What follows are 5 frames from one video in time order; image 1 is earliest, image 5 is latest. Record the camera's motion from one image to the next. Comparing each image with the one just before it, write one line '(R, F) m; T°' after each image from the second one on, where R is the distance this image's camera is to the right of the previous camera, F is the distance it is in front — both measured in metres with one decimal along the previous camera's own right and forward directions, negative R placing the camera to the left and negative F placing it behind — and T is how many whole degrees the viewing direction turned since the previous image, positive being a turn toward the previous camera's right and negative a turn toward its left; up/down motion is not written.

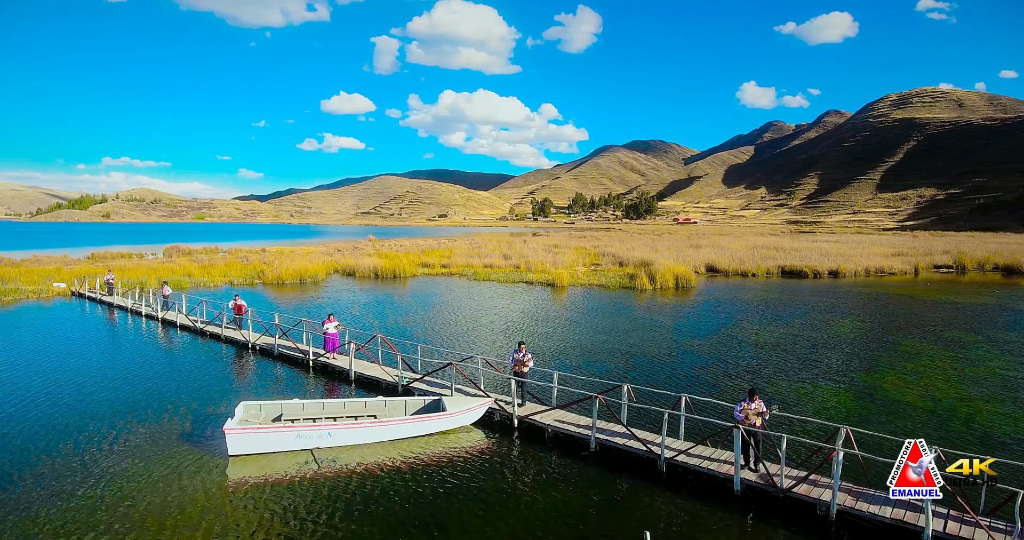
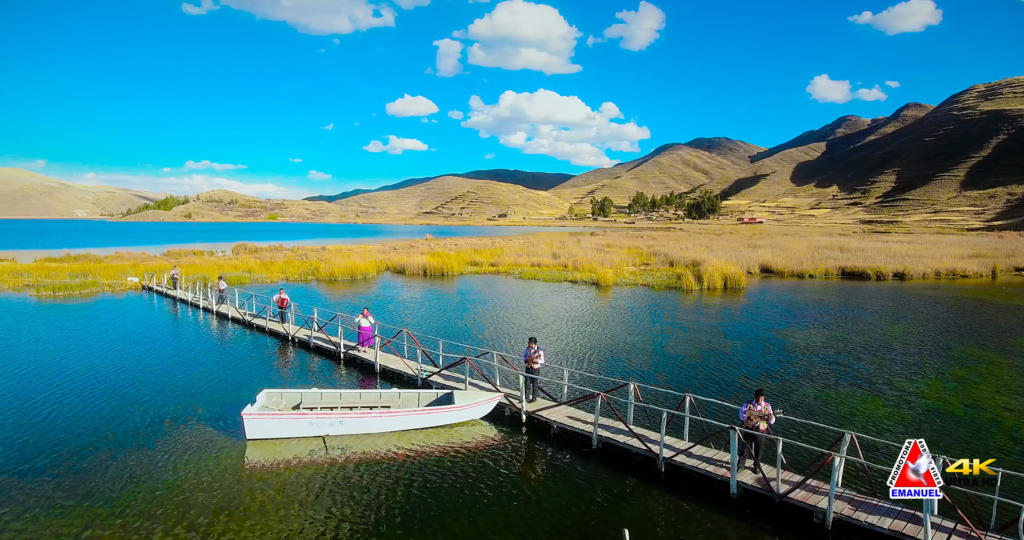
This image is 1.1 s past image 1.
(+1.5, -0.1) m; -6°
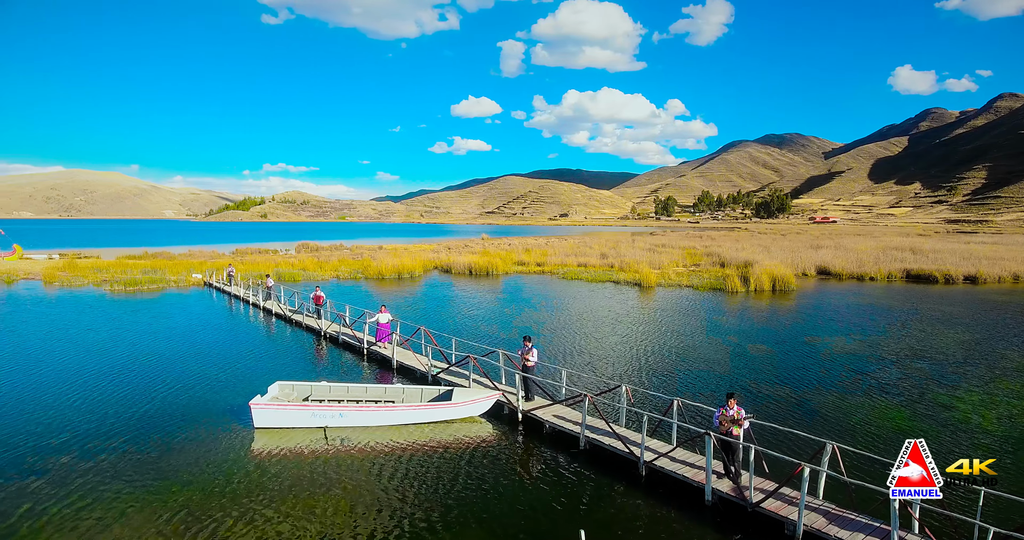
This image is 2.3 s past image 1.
(+1.9, -0.1) m; -6°
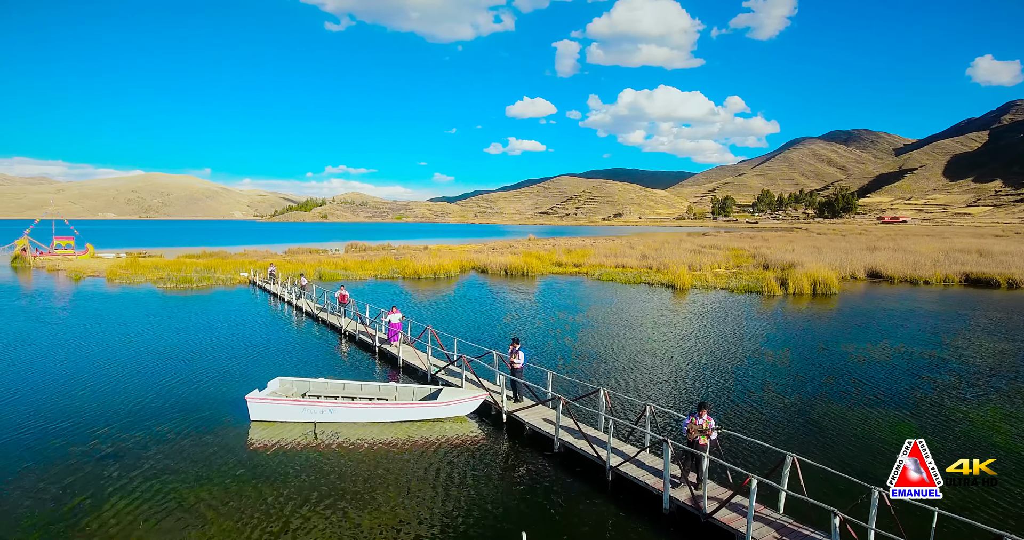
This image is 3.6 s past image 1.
(+2.1, 0.0) m; -6°
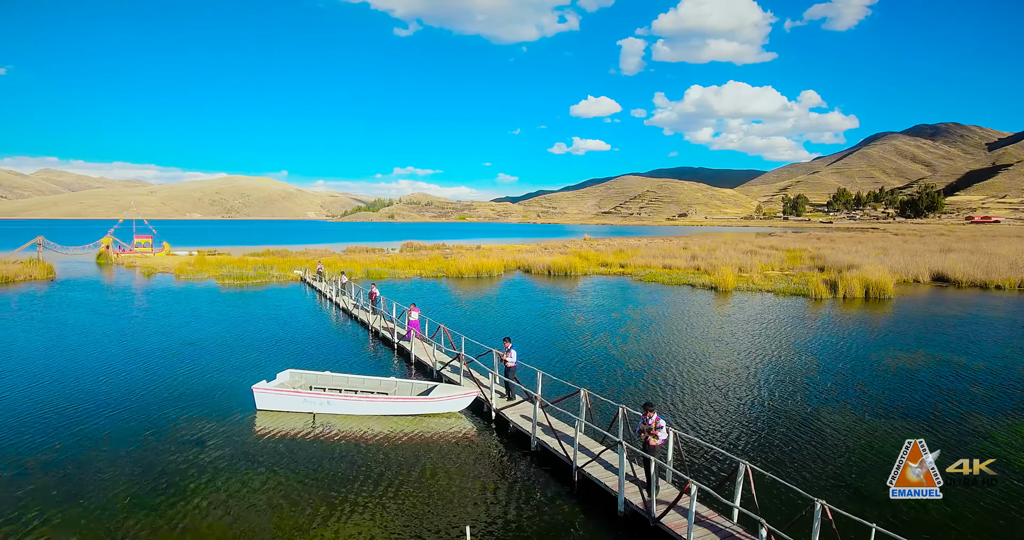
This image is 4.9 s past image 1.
(+2.2, 0.0) m; -6°
